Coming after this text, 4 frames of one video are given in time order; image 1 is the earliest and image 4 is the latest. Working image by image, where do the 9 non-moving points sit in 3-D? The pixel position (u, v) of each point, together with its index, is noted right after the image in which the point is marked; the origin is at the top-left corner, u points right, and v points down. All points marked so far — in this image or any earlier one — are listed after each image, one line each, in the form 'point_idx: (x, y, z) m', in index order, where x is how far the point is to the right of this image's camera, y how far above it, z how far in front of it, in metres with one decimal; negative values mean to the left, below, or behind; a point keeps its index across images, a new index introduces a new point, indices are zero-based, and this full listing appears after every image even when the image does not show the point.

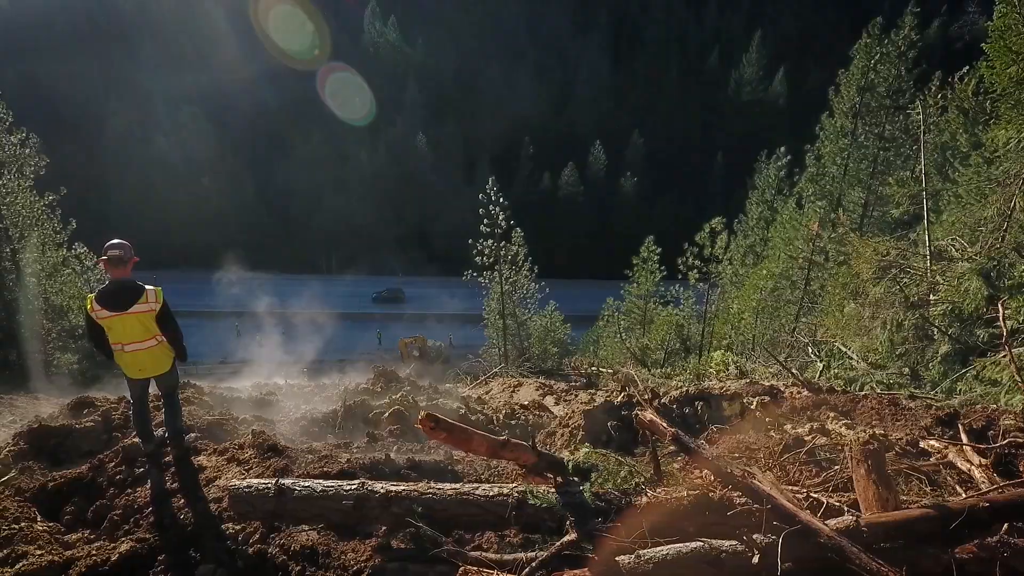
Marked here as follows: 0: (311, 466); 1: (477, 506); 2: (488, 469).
0: (-1.3, -1.2, +3.8) m
1: (-0.1, -1.2, +3.0) m
2: (-0.2, -1.3, +4.1) m
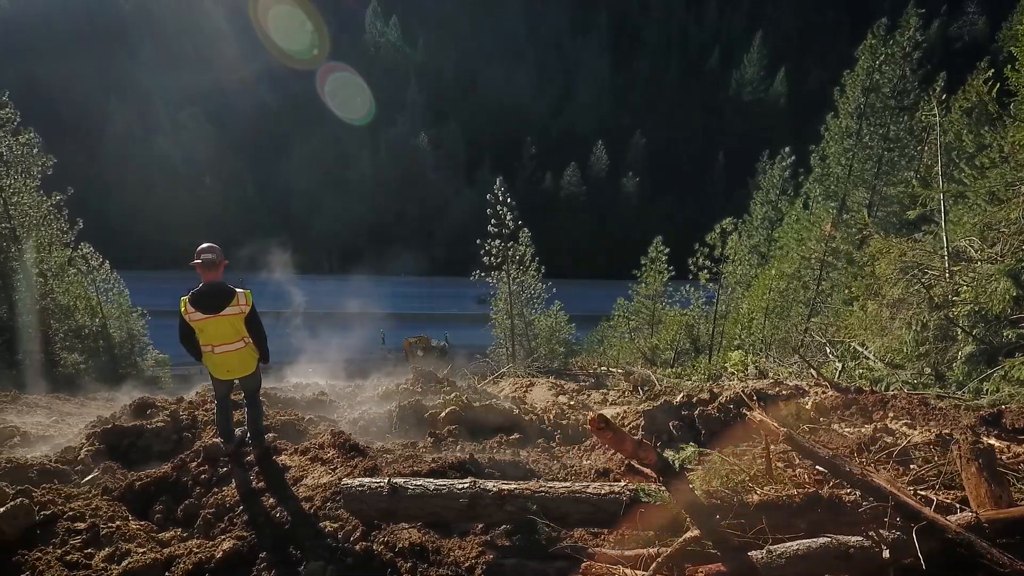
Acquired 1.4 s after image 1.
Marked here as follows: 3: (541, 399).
0: (-0.8, -1.2, +3.9) m
1: (+0.4, -1.2, +3.1) m
2: (+0.4, -1.4, +4.2) m
3: (+0.3, -1.7, +8.6) m
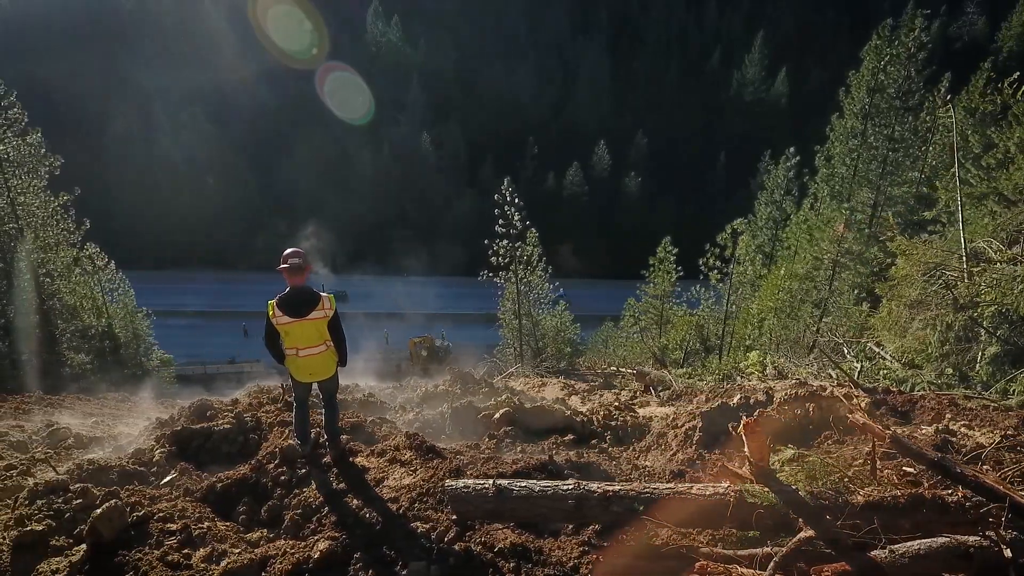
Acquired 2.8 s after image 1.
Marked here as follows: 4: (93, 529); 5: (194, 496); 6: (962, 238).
0: (-0.2, -1.3, +3.9) m
1: (+1.0, -1.2, +3.2) m
2: (+0.9, -1.4, +4.2) m
3: (+0.9, -1.7, +8.6) m
4: (-2.6, -1.5, +3.5) m
5: (-2.3, -1.5, +4.0) m
6: (+8.6, +1.0, +10.6) m
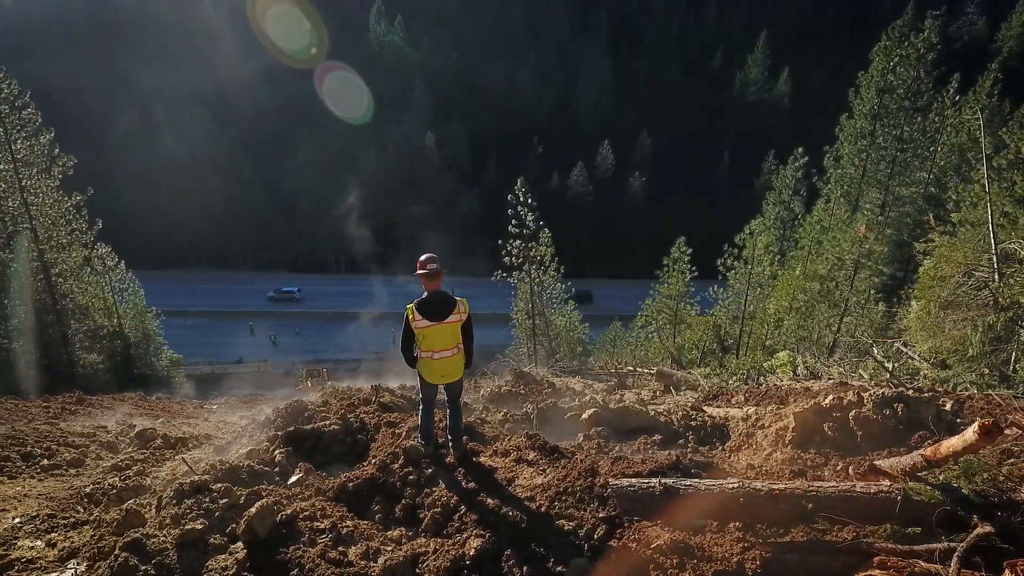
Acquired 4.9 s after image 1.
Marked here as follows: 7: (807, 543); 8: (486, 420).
0: (+0.7, -1.3, +4.0) m
1: (+1.9, -1.3, +3.3) m
2: (+1.9, -1.4, +4.3) m
3: (+1.8, -1.8, +8.7) m
4: (-1.7, -1.5, +3.6) m
5: (-1.4, -1.5, +4.1) m
6: (+9.5, +0.9, +10.7) m
7: (+1.6, -1.4, +3.1) m
8: (-0.2, -1.4, +6.0) m
